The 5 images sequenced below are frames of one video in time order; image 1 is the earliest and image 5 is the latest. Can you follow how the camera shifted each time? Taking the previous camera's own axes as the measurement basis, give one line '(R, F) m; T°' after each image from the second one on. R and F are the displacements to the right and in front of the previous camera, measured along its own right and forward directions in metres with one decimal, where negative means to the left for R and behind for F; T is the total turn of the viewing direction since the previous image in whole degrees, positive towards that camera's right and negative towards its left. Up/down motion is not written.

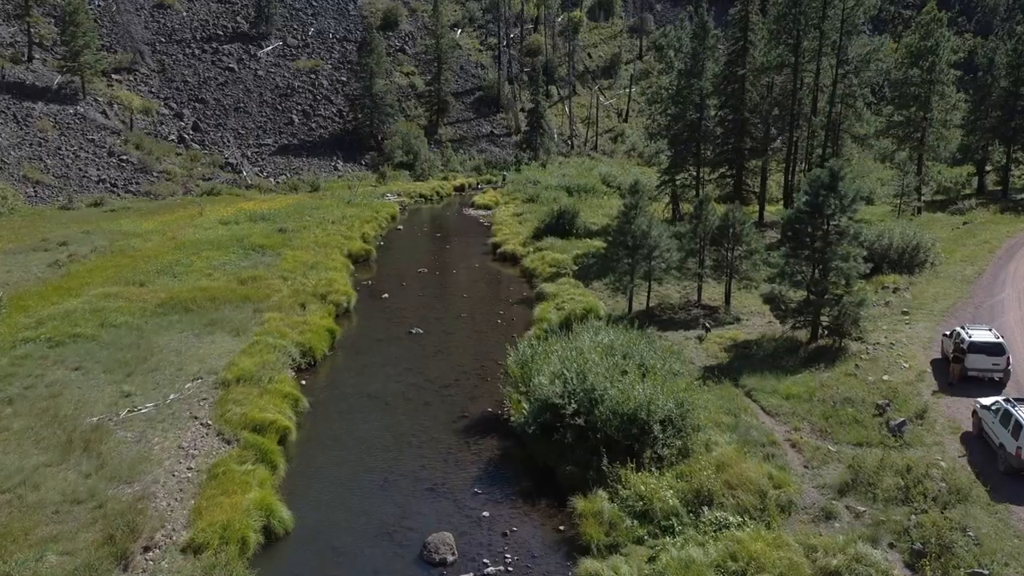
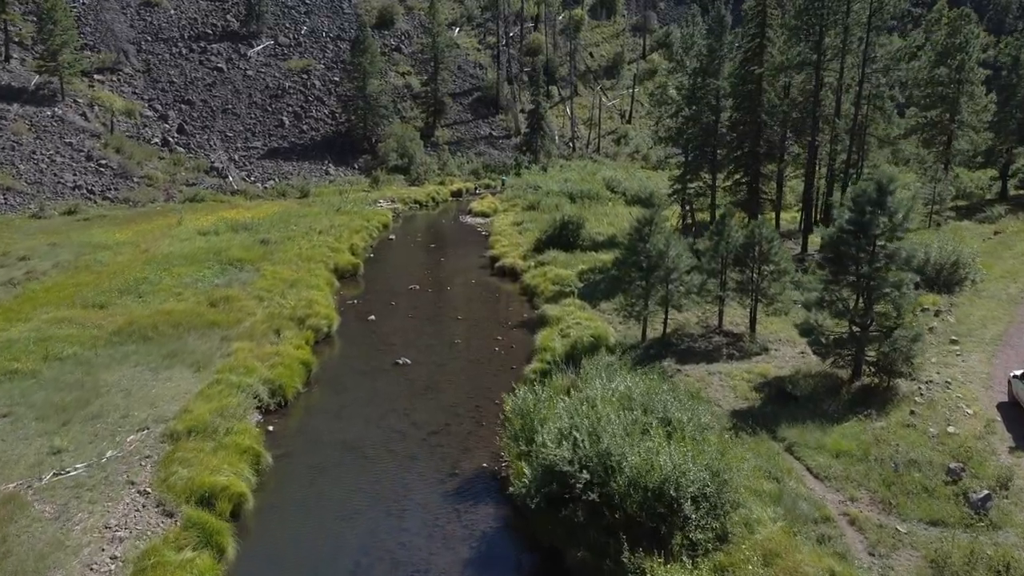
(0.0, +2.5) m; 0°
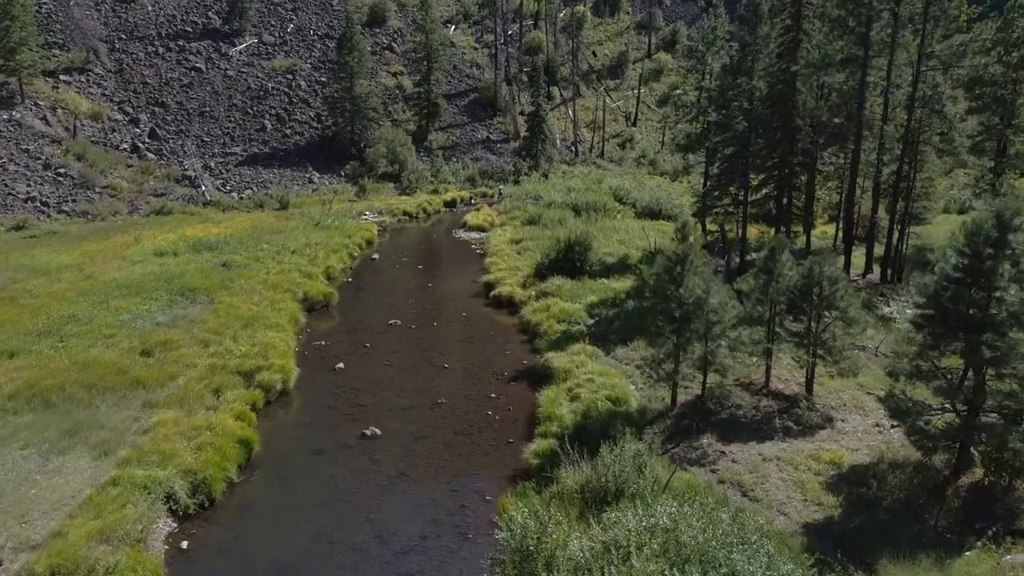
(+0.1, +4.2) m; 0°
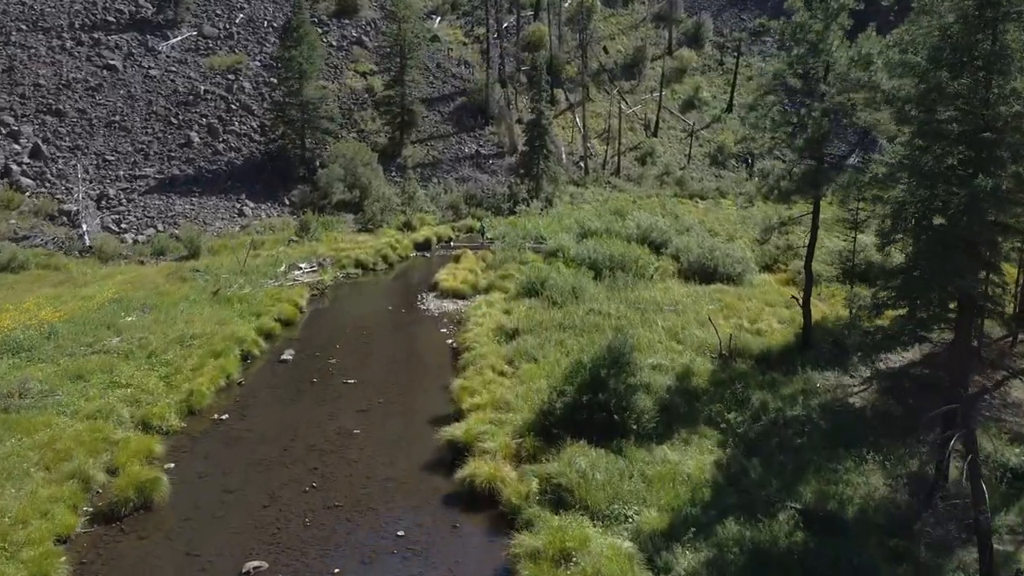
(+0.2, +12.4) m; 0°
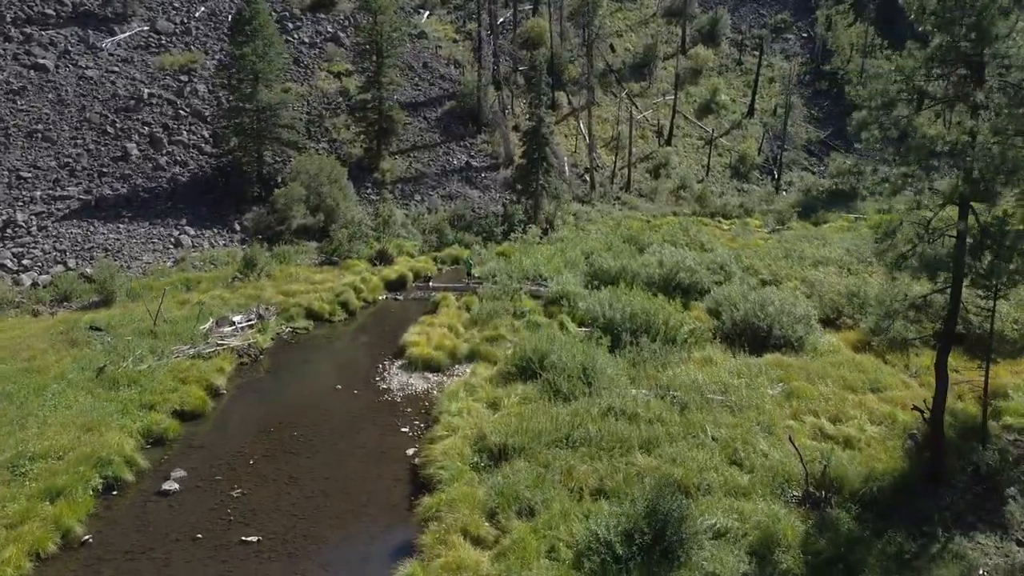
(+0.2, +6.8) m; 0°
